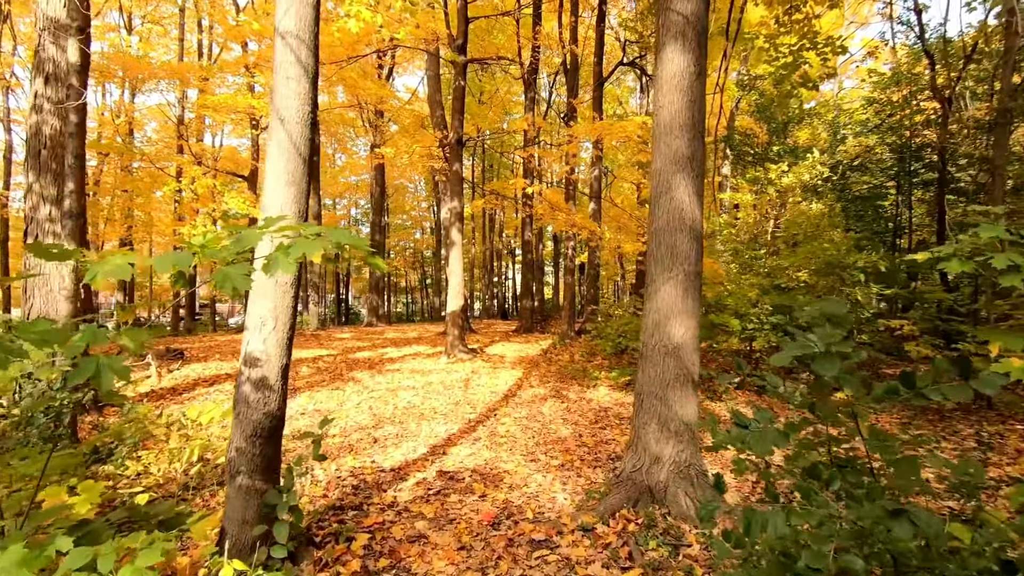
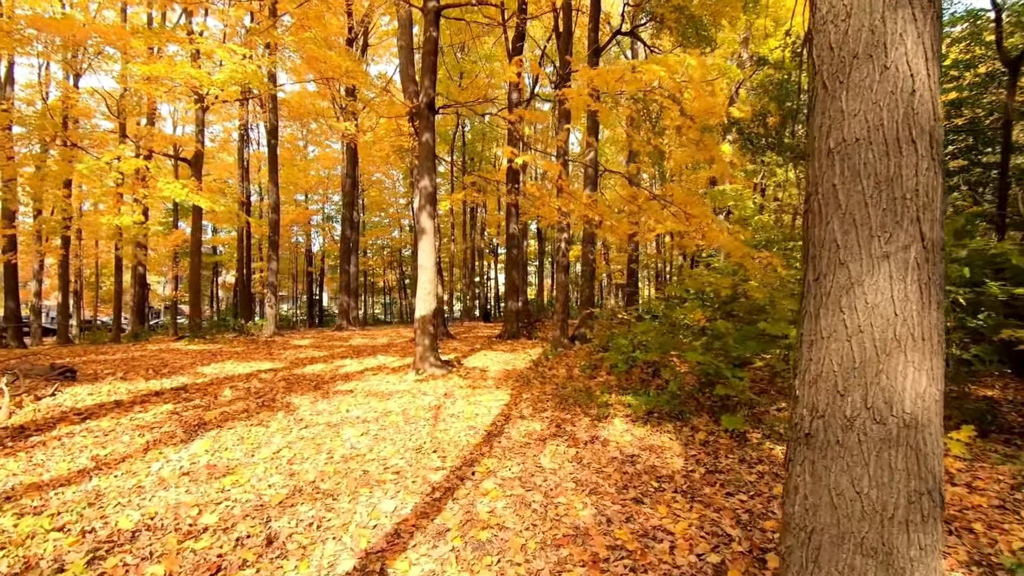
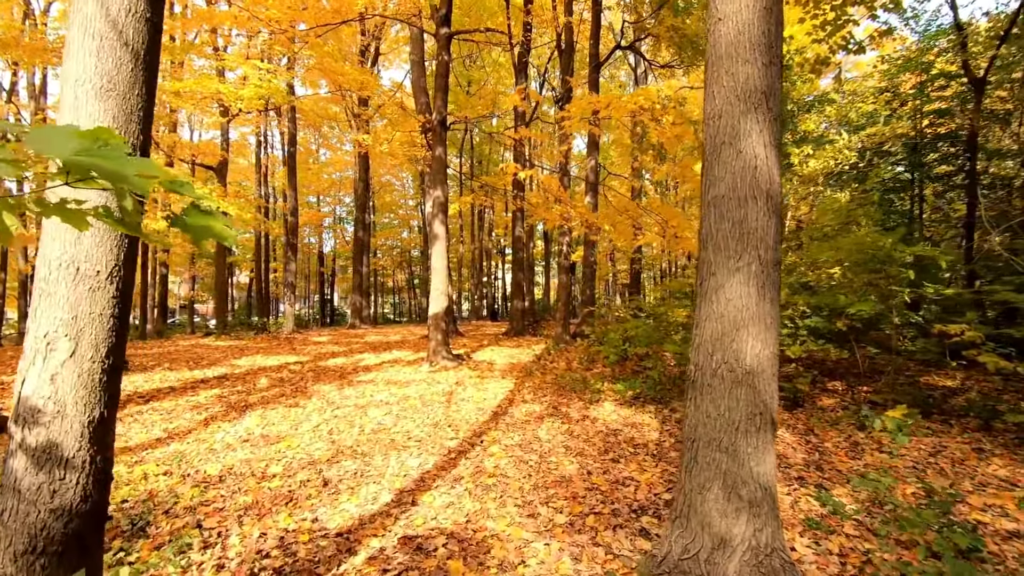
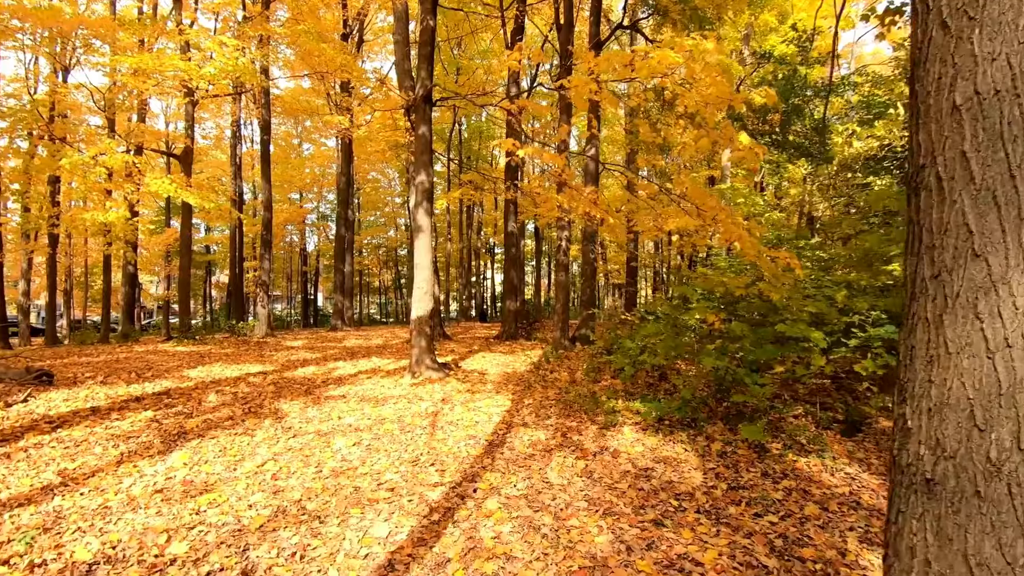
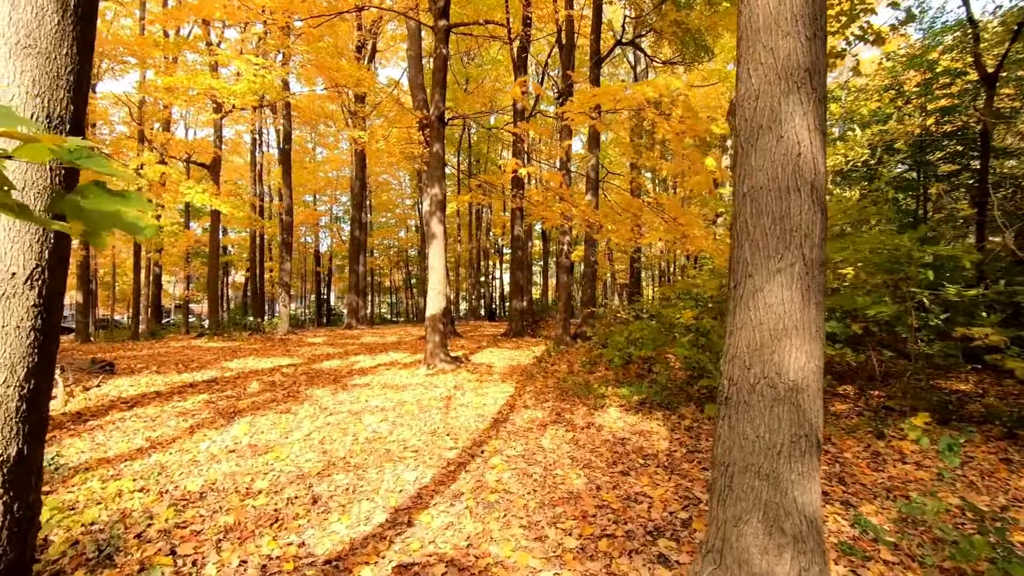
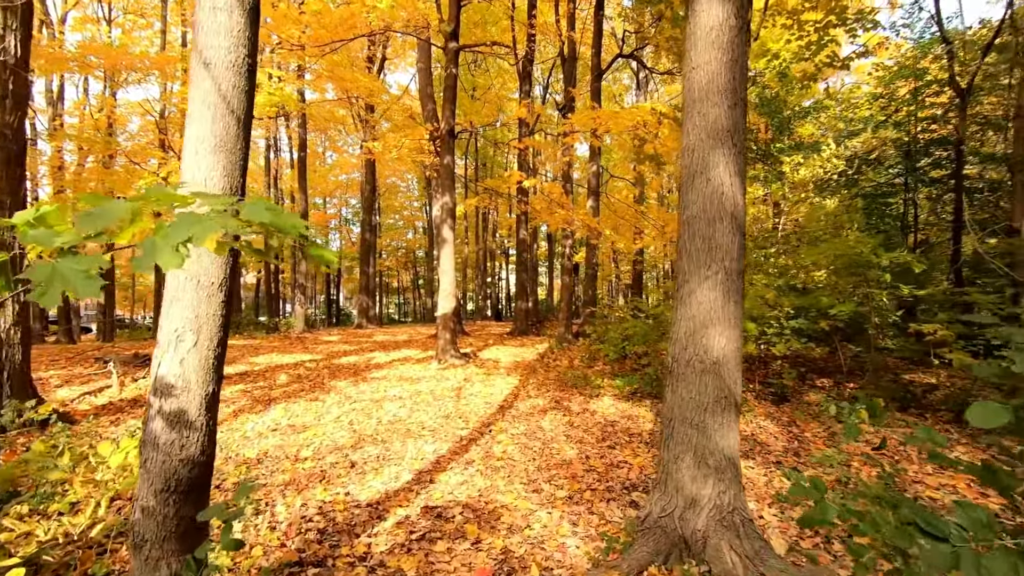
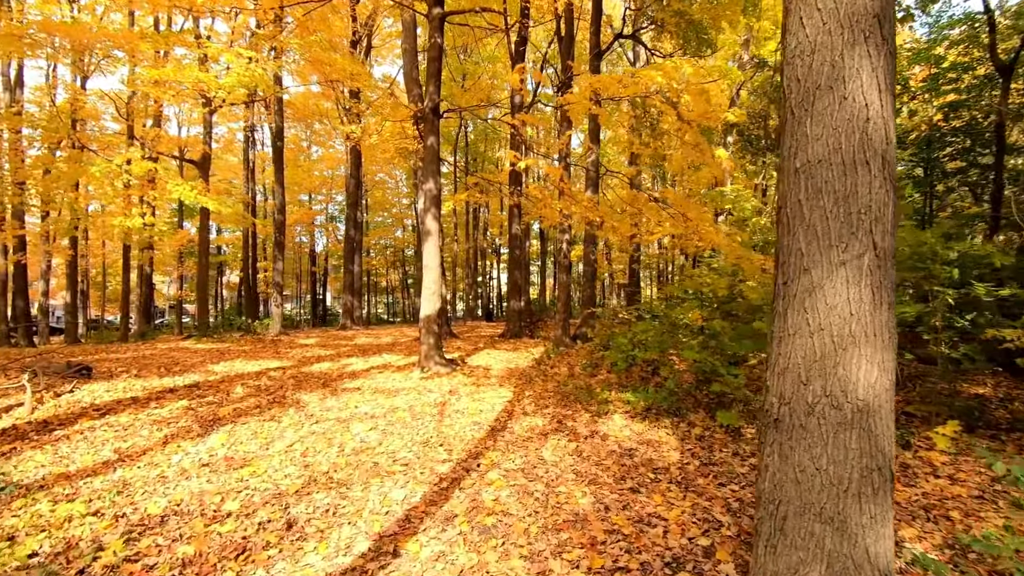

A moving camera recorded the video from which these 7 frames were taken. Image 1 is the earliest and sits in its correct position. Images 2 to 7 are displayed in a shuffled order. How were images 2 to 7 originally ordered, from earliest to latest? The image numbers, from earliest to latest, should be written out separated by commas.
6, 3, 5, 7, 2, 4
